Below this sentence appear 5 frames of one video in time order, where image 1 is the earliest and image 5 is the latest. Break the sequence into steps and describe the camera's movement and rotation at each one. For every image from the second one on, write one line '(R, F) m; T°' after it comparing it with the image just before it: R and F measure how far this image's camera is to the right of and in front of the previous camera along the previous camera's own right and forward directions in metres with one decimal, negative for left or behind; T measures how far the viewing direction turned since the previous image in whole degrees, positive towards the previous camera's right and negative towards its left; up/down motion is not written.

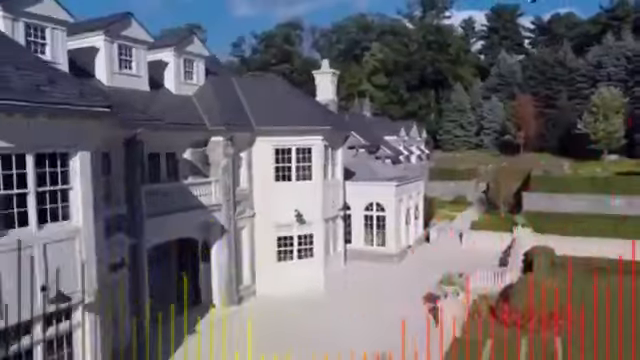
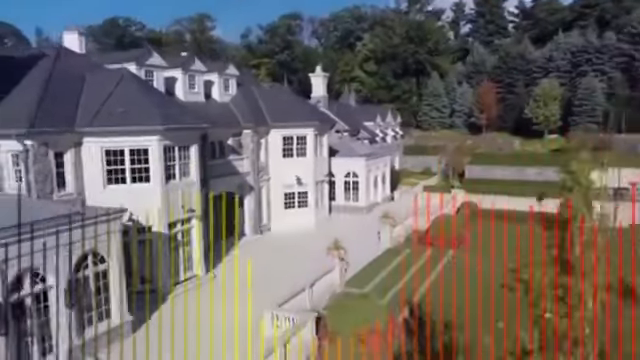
(+0.7, -11.7) m; 0°
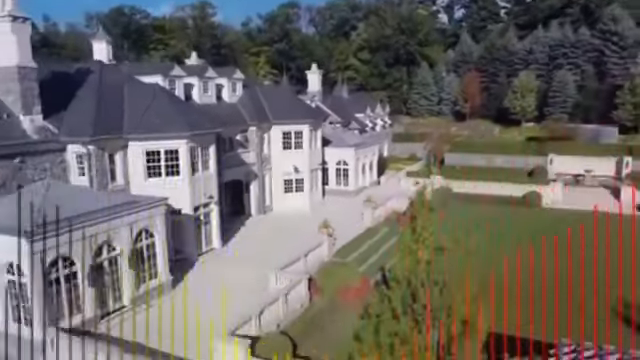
(+0.4, -5.7) m; 0°
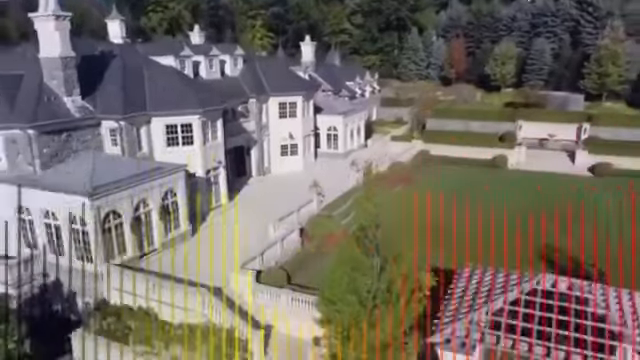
(+0.5, -5.6) m; 0°
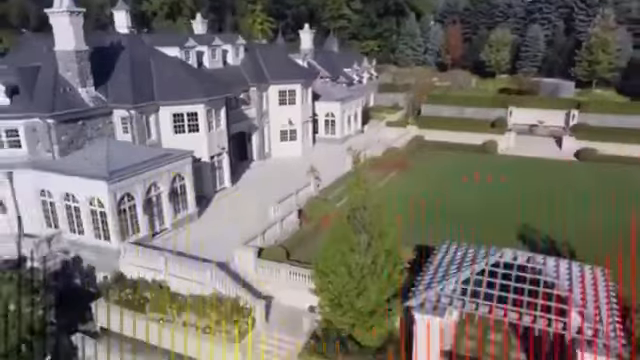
(+0.2, -2.2) m; 0°
